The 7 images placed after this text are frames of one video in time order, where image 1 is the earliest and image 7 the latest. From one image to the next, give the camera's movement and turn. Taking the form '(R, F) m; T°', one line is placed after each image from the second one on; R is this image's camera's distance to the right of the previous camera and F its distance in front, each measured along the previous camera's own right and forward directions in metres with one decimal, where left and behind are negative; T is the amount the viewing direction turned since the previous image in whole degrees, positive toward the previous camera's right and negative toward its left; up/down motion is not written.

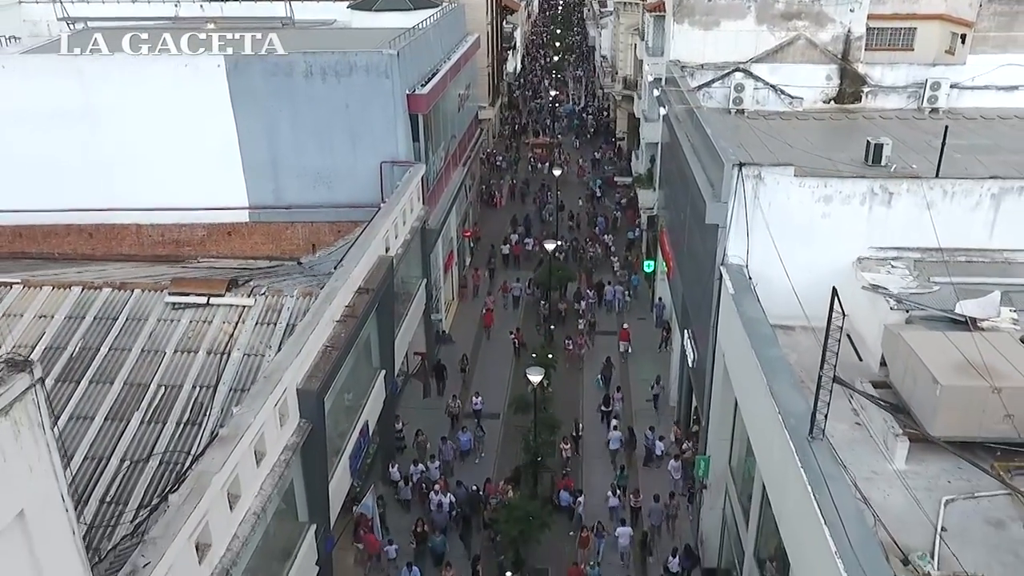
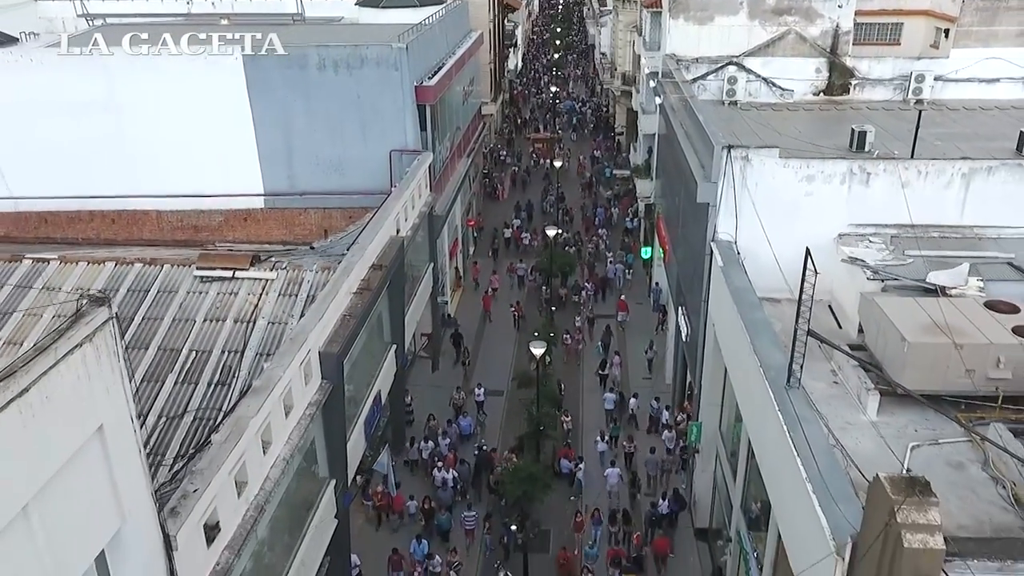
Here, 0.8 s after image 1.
(-0.1, -1.0) m; 0°
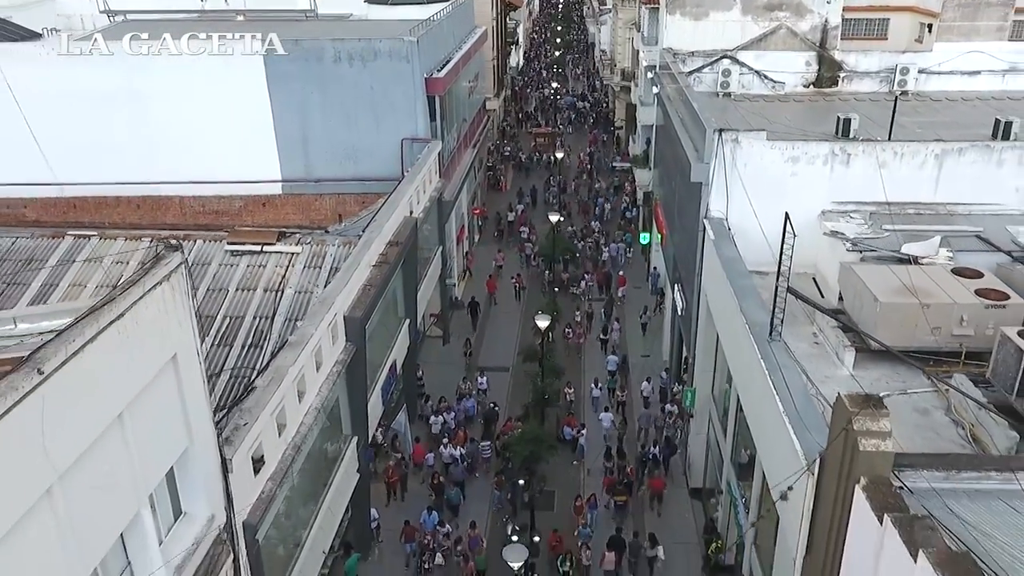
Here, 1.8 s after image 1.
(-0.2, -1.2) m; 0°
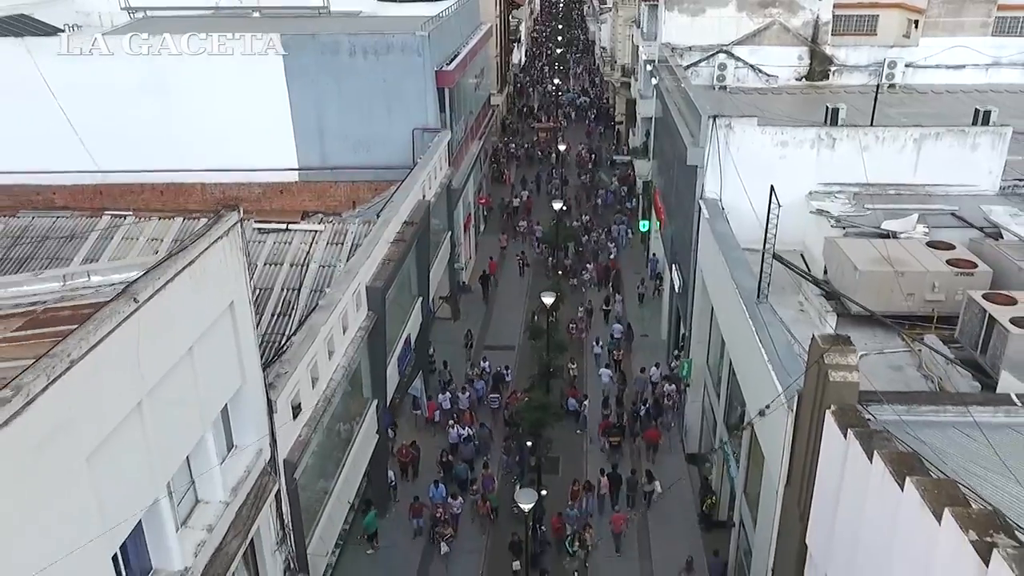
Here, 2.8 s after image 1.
(-0.2, -1.2) m; 0°
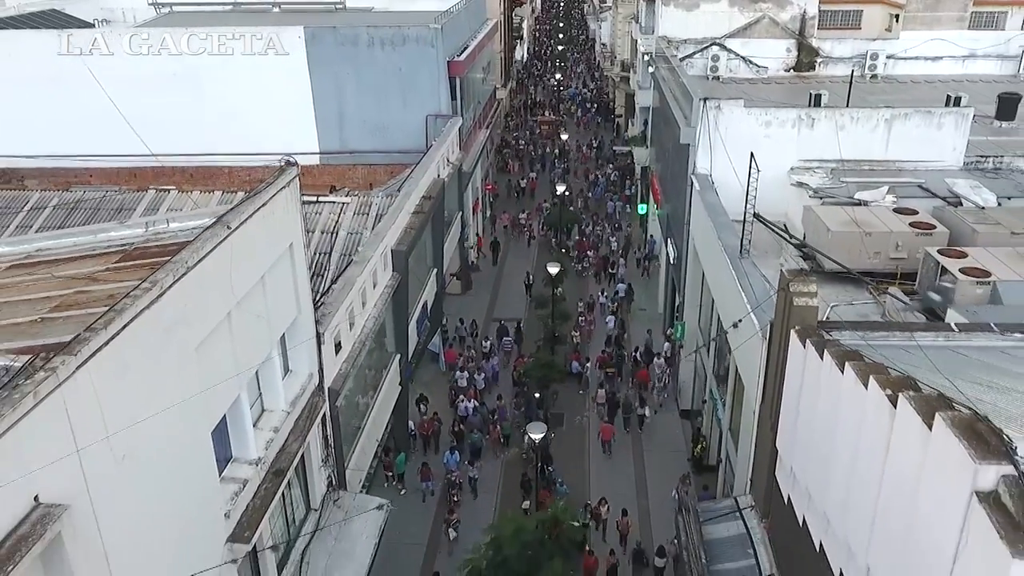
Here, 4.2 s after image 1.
(-0.3, -1.8) m; 0°
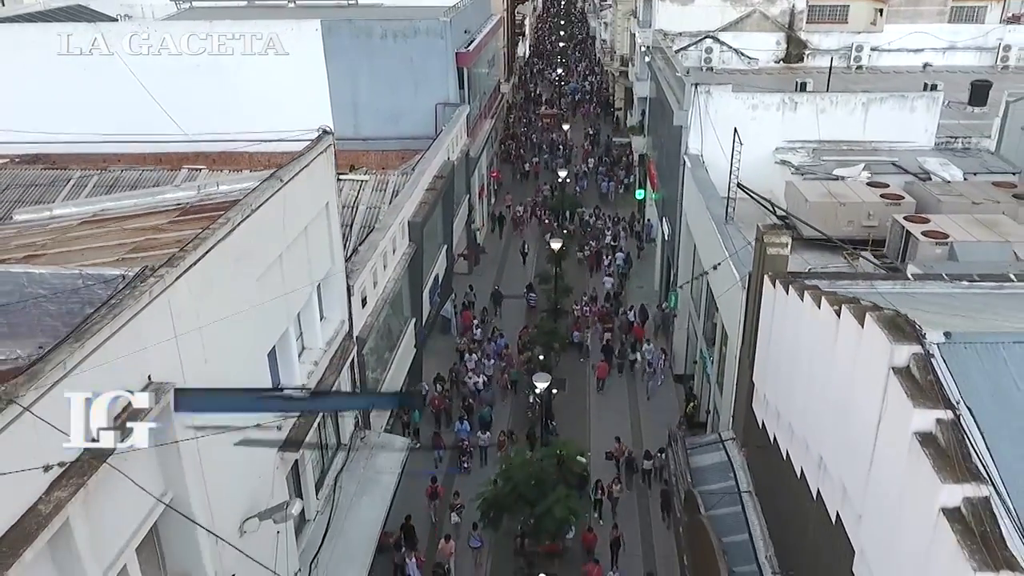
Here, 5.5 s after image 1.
(-0.2, -1.6) m; 0°
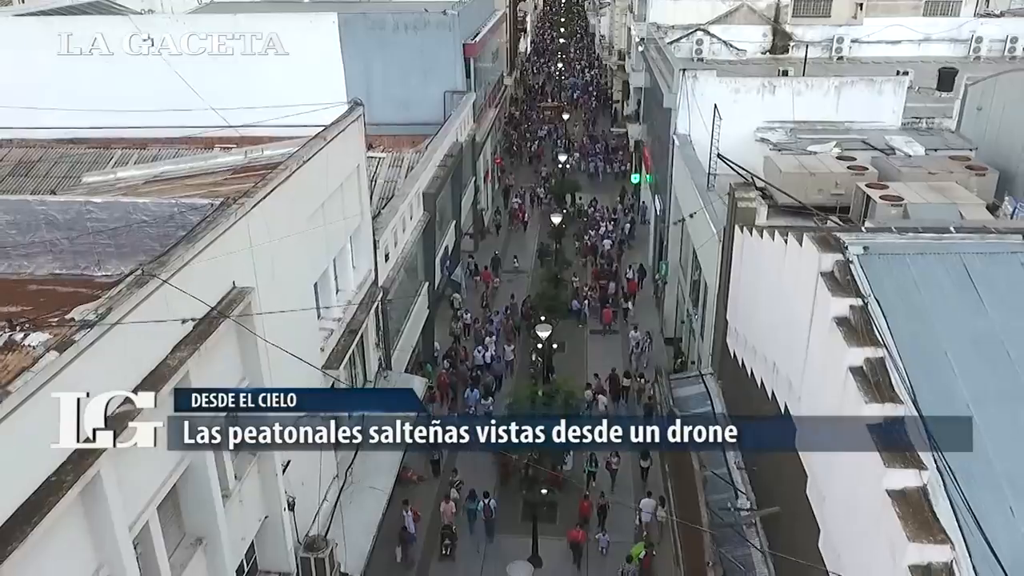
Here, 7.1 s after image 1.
(-0.1, -2.0) m; 0°
